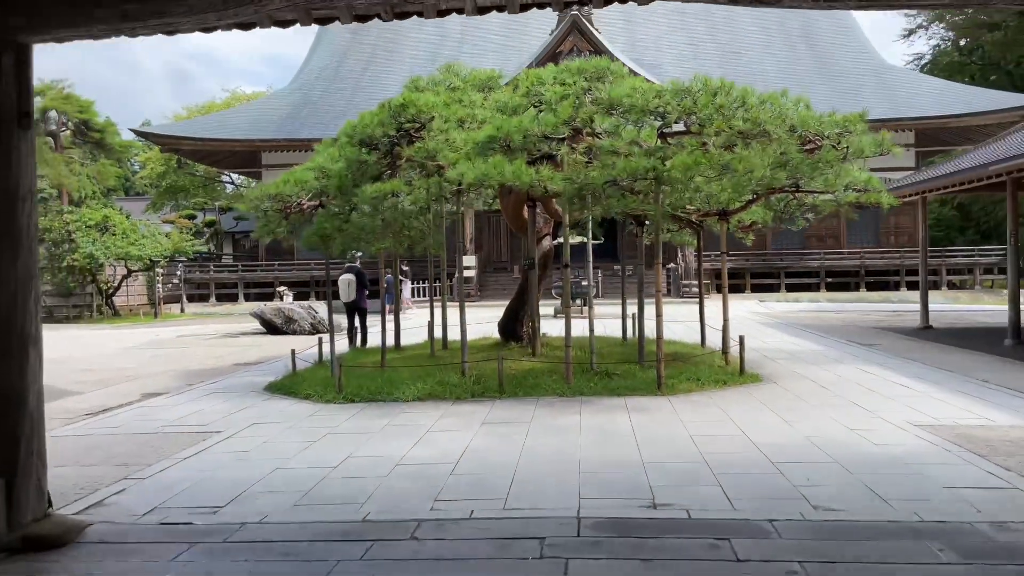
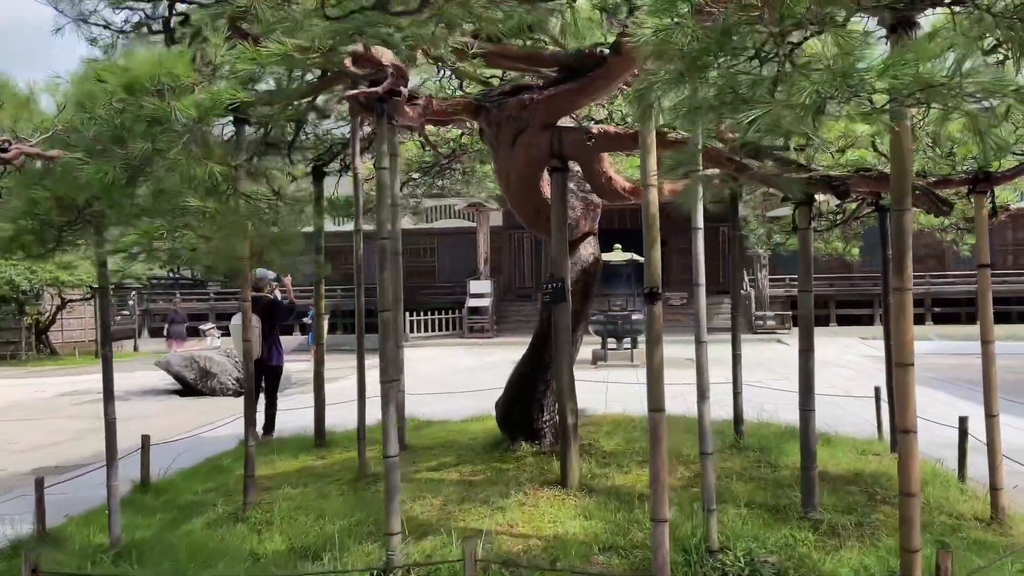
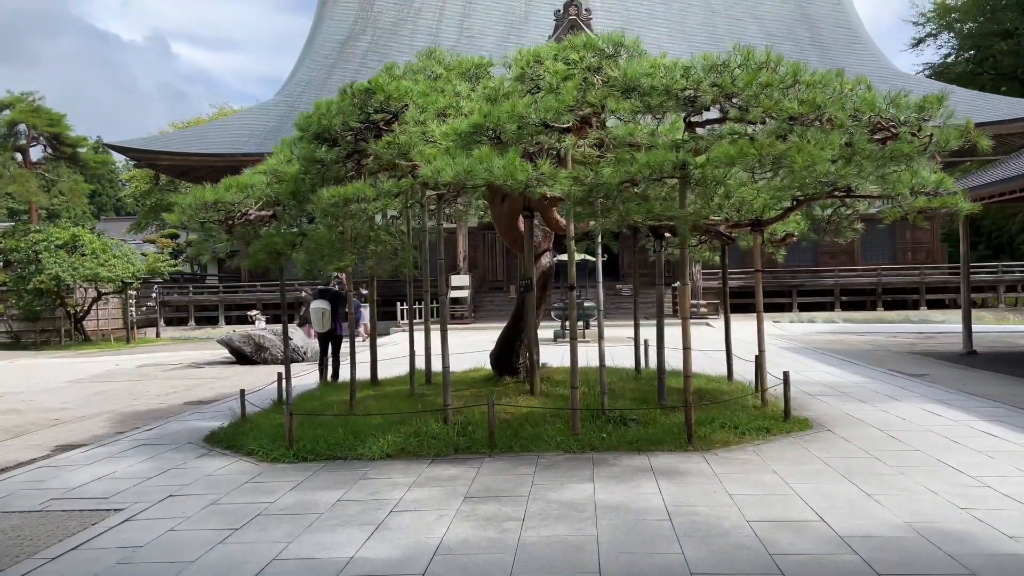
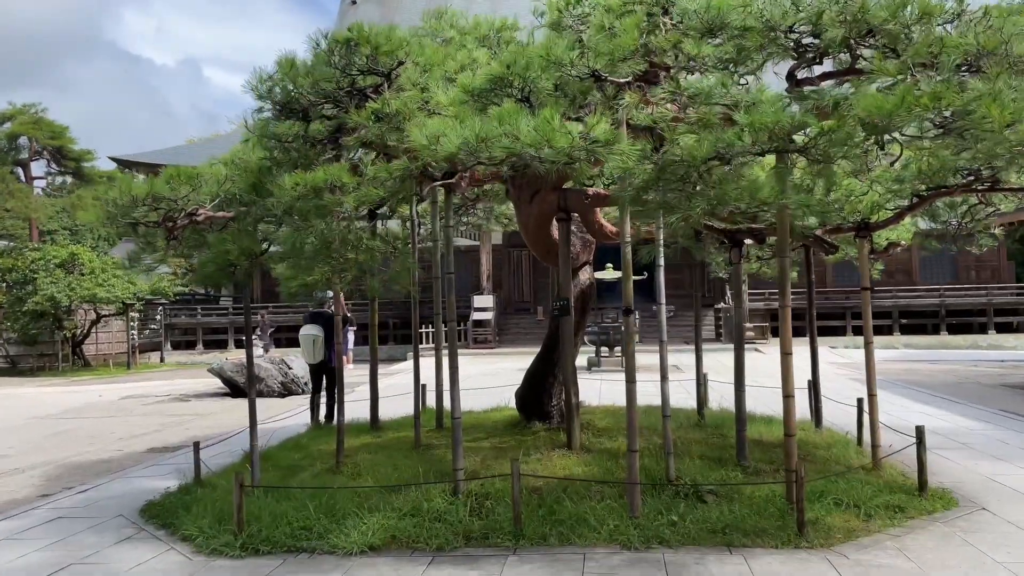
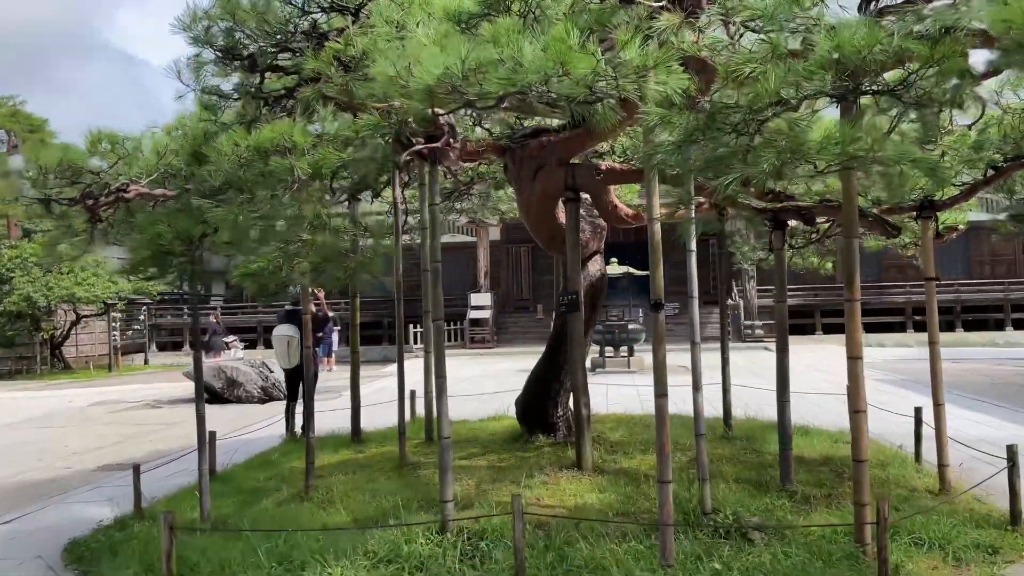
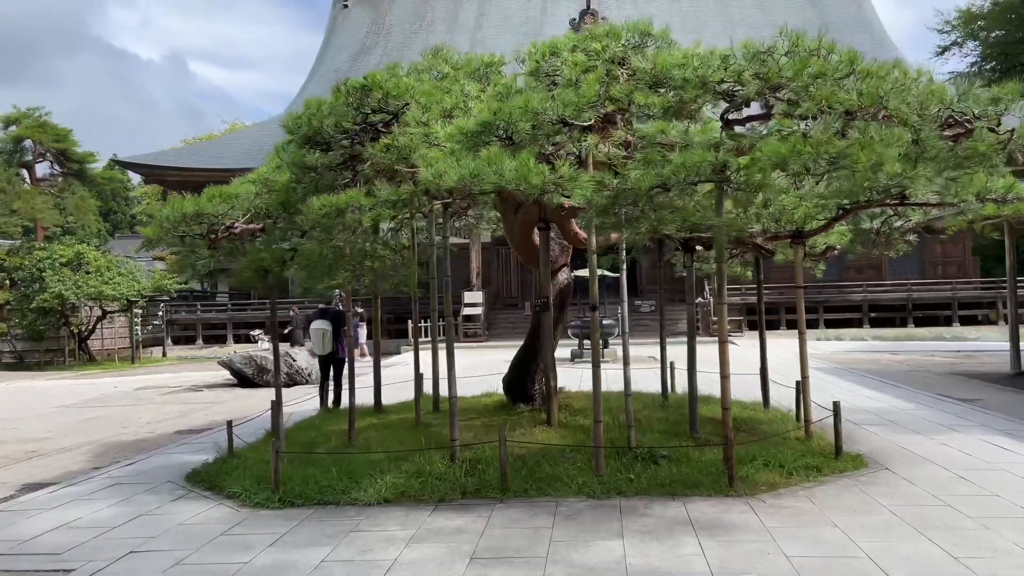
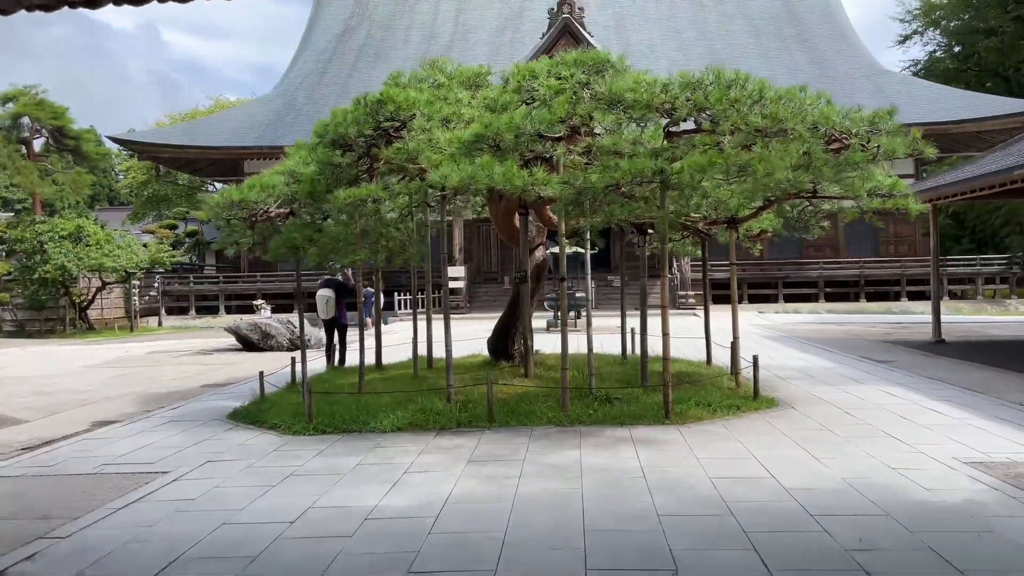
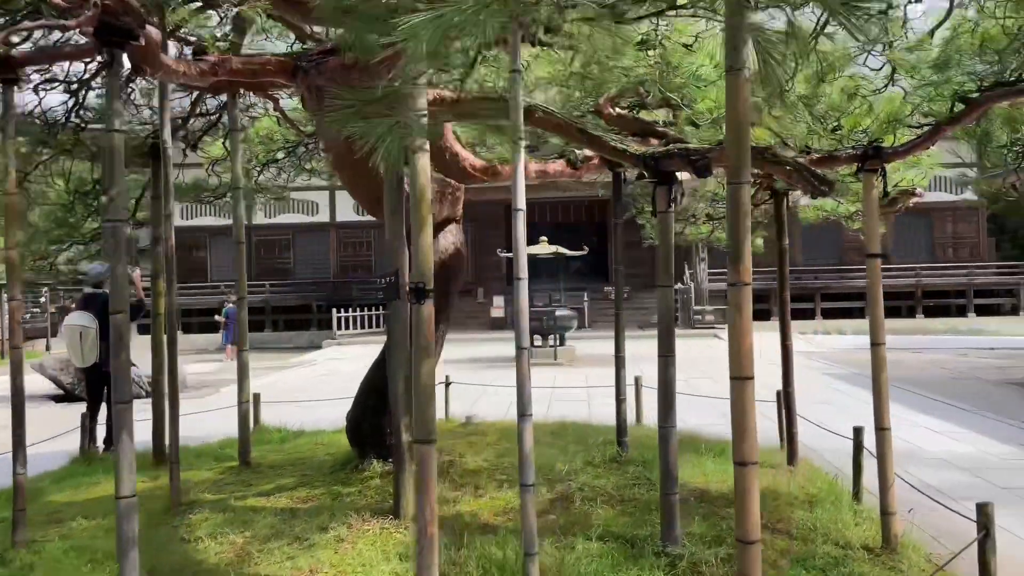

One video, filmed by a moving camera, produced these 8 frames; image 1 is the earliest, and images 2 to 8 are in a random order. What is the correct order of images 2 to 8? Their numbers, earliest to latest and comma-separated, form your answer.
7, 3, 6, 4, 5, 2, 8
